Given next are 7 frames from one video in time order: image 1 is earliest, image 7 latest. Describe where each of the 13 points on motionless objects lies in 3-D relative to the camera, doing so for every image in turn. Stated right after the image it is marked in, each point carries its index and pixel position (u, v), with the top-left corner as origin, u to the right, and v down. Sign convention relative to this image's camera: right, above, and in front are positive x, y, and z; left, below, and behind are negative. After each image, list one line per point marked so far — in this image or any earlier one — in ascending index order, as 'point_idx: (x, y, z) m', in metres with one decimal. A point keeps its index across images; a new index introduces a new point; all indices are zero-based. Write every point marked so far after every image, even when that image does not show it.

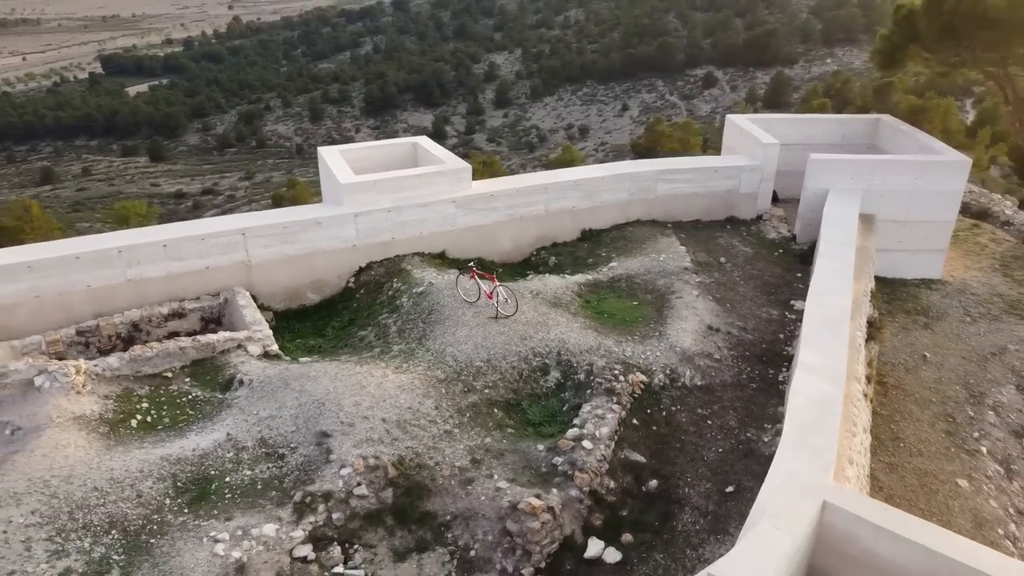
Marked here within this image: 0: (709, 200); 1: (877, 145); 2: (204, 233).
0: (+2.6, +1.1, +10.3) m
1: (+5.3, +2.1, +11.4) m
2: (-3.1, +0.5, +7.9) m
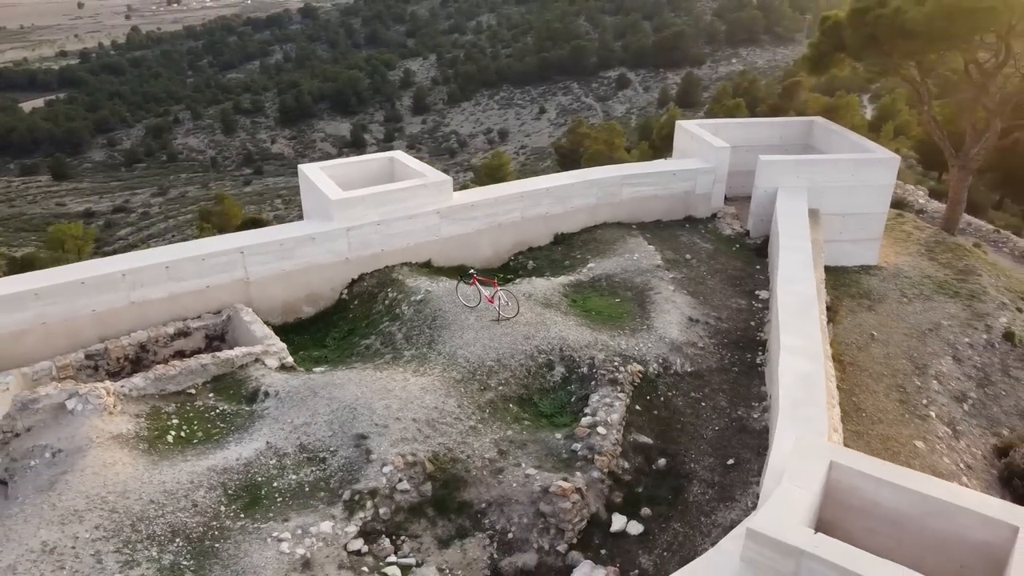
0: (+2.2, +1.2, +11.1) m
1: (+4.7, +2.2, +12.4) m
2: (-3.2, +0.4, +8.1) m
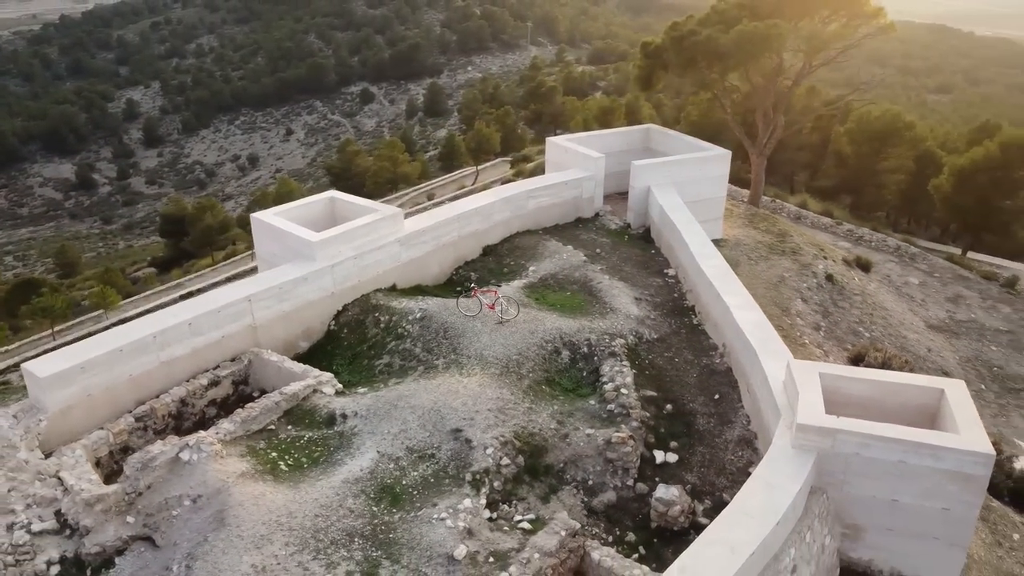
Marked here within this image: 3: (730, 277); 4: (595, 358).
0: (+0.8, +1.3, +13.1) m
1: (+2.7, +2.7, +15.1) m
2: (-3.2, -0.2, +8.6) m
3: (+2.7, +0.1, +9.8) m
4: (+0.9, -0.8, +8.8) m
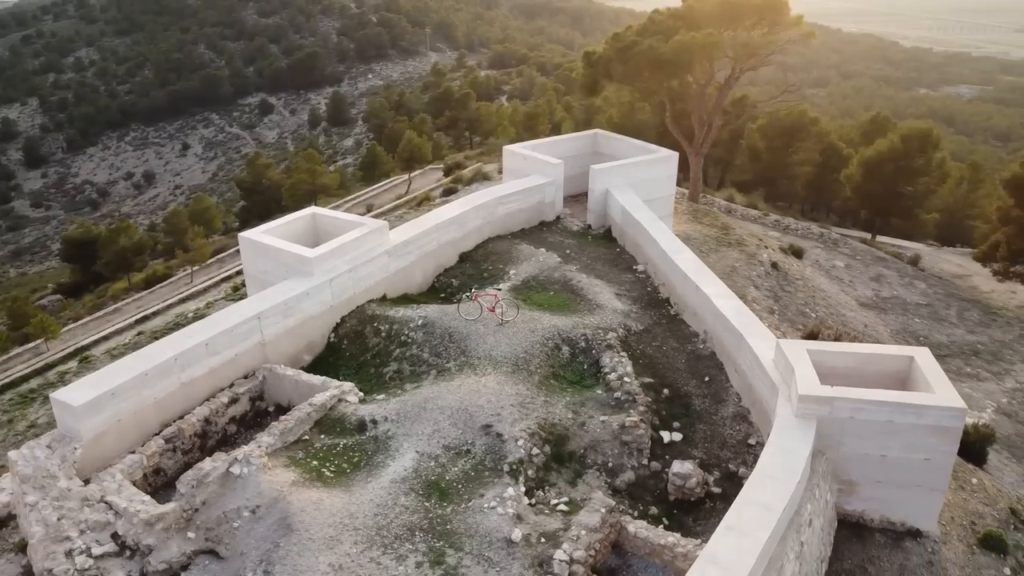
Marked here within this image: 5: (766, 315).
0: (+0.3, +1.3, +13.7) m
1: (+1.8, +2.7, +15.9) m
2: (-3.1, -0.4, +8.8) m
3: (+2.6, +0.3, +10.7) m
4: (+1.0, -0.8, +9.5) m
5: (+4.0, -0.4, +12.5) m
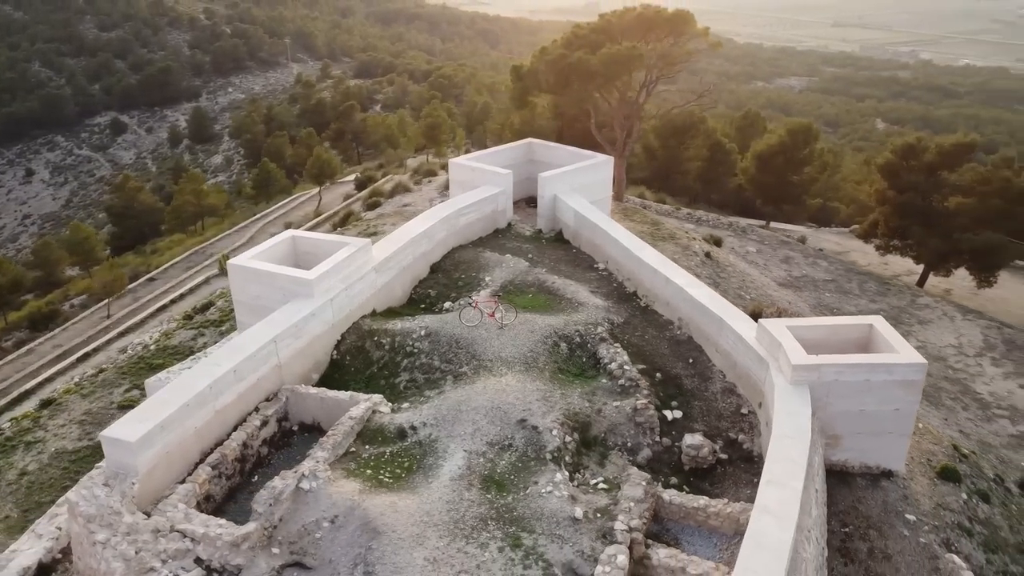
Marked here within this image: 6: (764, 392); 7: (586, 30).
0: (-0.5, +1.2, +14.4) m
1: (+0.5, +2.7, +16.8) m
2: (-2.9, -0.7, +9.0) m
3: (+2.3, +0.4, +11.8) m
4: (+1.0, -0.7, +10.4) m
5: (+3.5, -0.2, +13.8) m
6: (+2.9, -1.2, +9.2) m
7: (+1.6, +5.5, +16.8) m
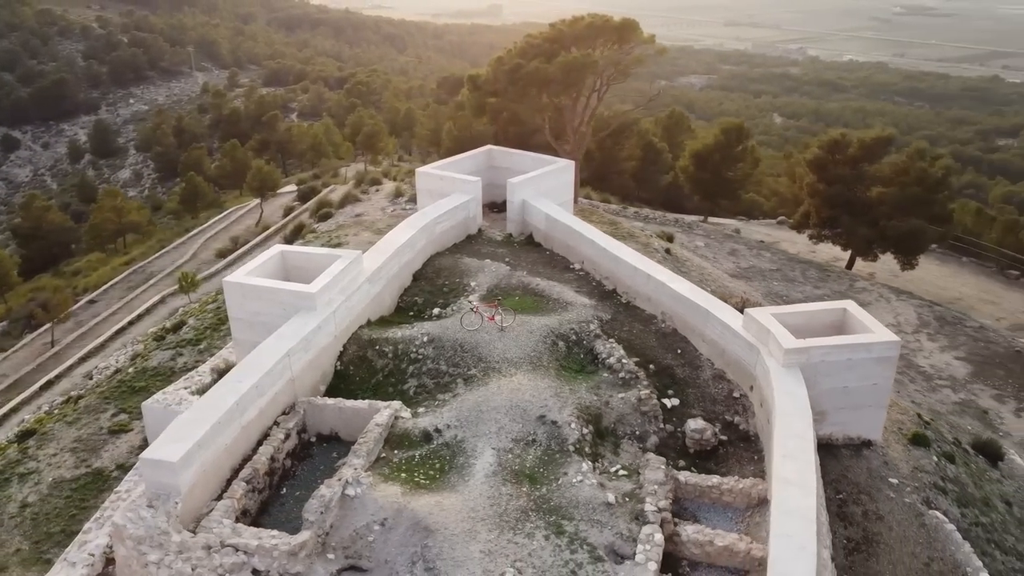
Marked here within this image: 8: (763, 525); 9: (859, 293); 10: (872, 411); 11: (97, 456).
0: (-1.0, +1.1, +14.7) m
1: (-0.4, +2.7, +17.2) m
2: (-2.8, -0.9, +9.2) m
3: (+2.1, +0.4, +12.5) m
4: (+1.0, -0.7, +10.9) m
5: (+3.0, -0.1, +14.6) m
6: (+3.0, -1.1, +9.9) m
7: (+0.6, +5.4, +17.3) m
8: (+2.6, -2.4, +8.1) m
9: (+7.8, -0.1, +17.8) m
10: (+4.5, -1.5, +9.8) m
11: (-5.6, -2.3, +10.8) m
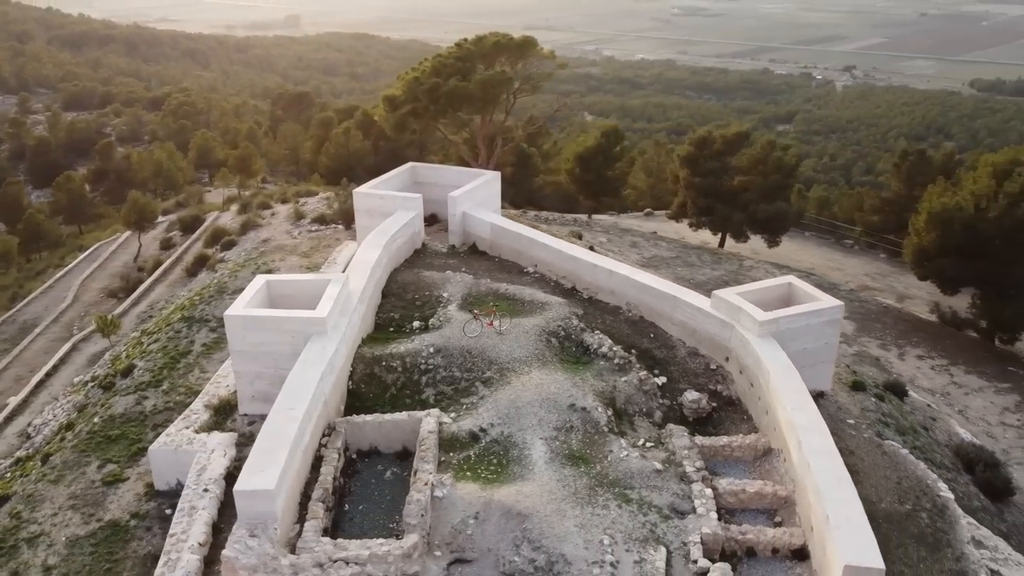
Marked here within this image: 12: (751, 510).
0: (-2.0, +0.8, +15.3) m
1: (-2.1, +2.4, +17.8) m
2: (-2.4, -1.2, +9.4) m
3: (+1.5, +0.5, +13.7) m
4: (+0.9, -0.7, +11.9) m
5: (+2.1, 0.0, +16.0) m
6: (+3.2, -0.9, +11.4) m
7: (-1.5, +5.3, +18.1) m
8: (+3.2, -2.2, +9.6) m
9: (+6.0, +0.4, +20.2) m
10: (+4.6, -1.1, +11.7) m
11: (-5.4, -2.9, +10.4) m
12: (+2.8, -2.6, +9.2) m
